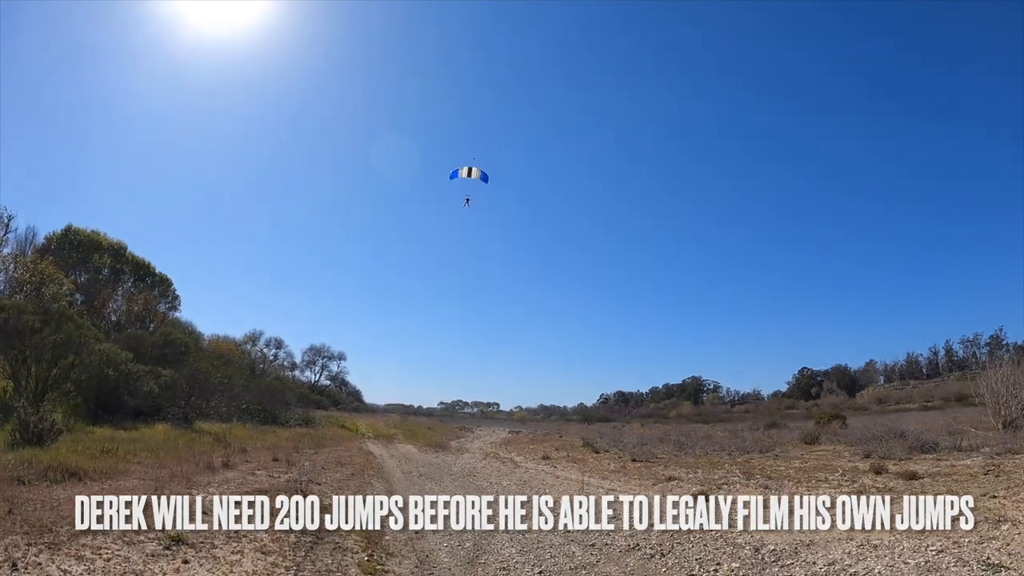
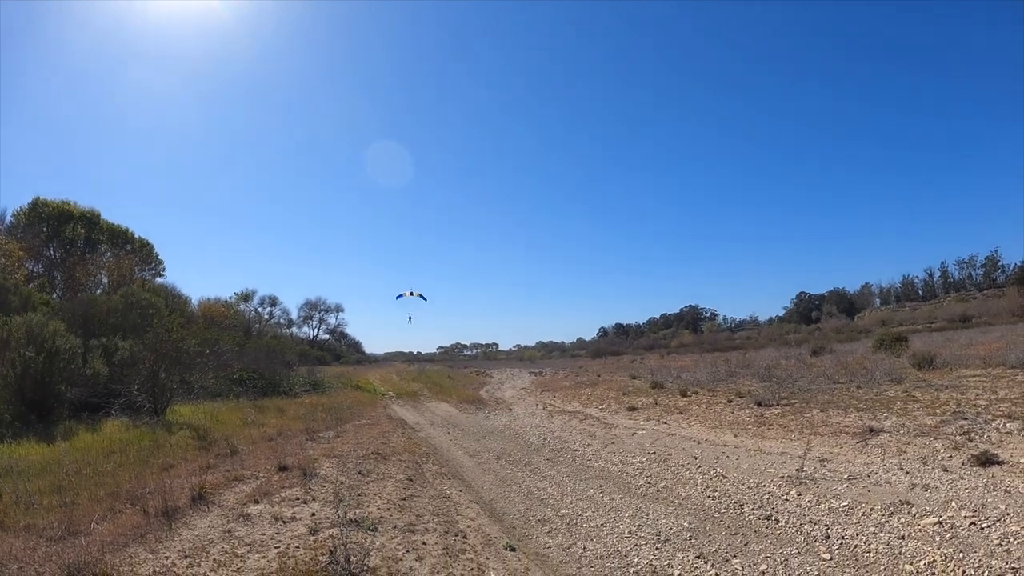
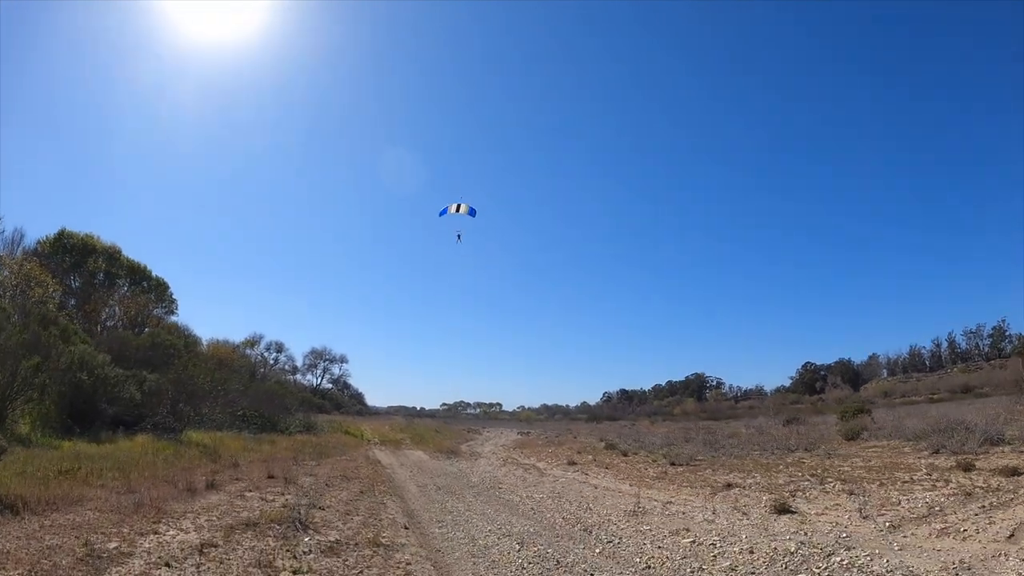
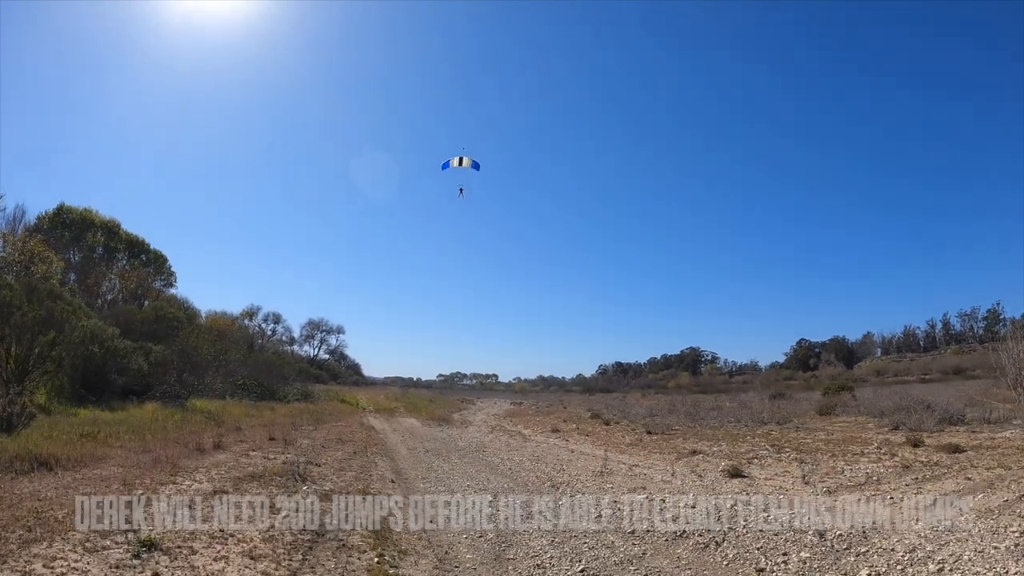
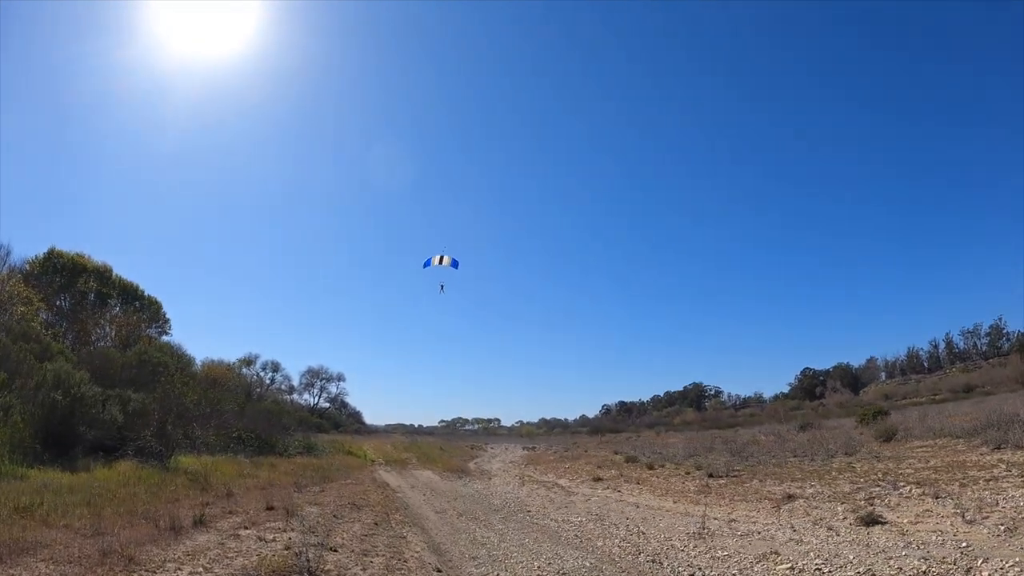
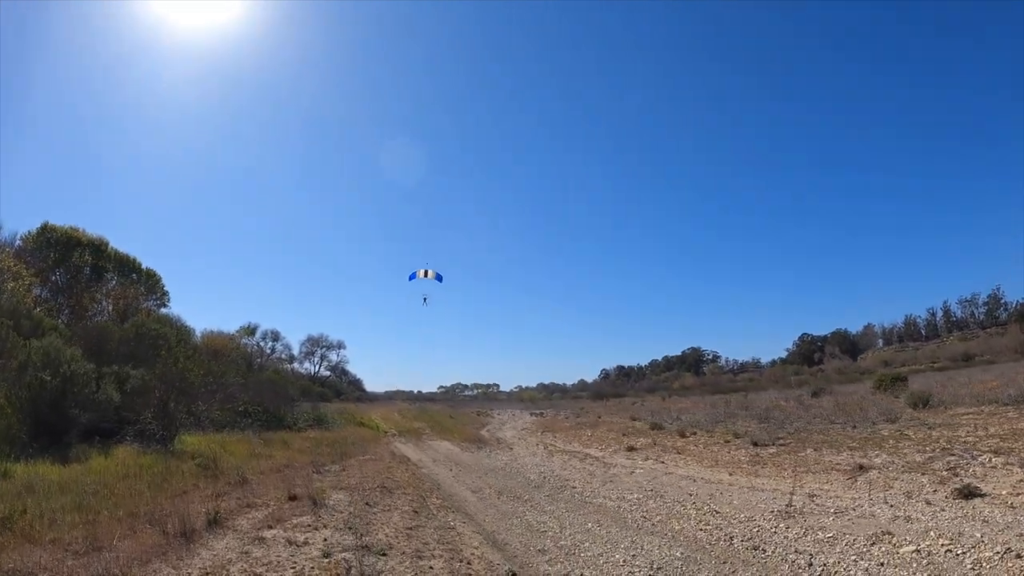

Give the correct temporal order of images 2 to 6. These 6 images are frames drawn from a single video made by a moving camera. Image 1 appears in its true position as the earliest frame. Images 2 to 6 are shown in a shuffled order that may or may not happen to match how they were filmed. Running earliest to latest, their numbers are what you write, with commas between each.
4, 3, 5, 6, 2
